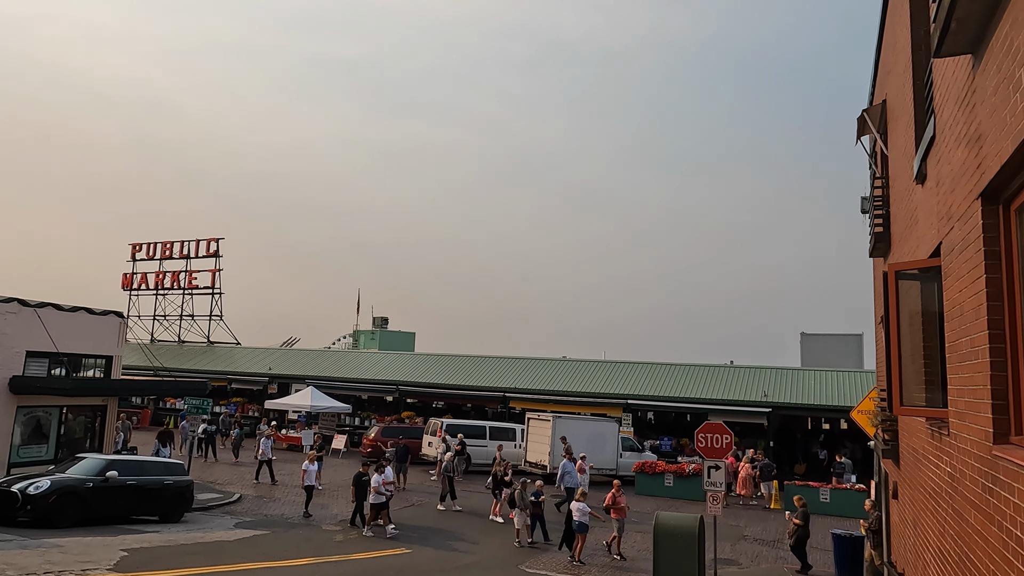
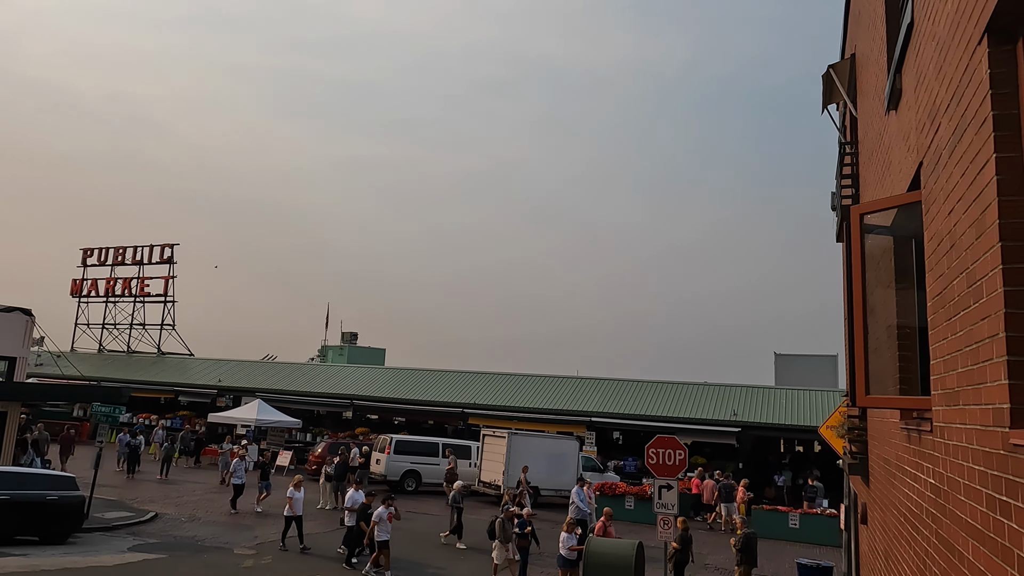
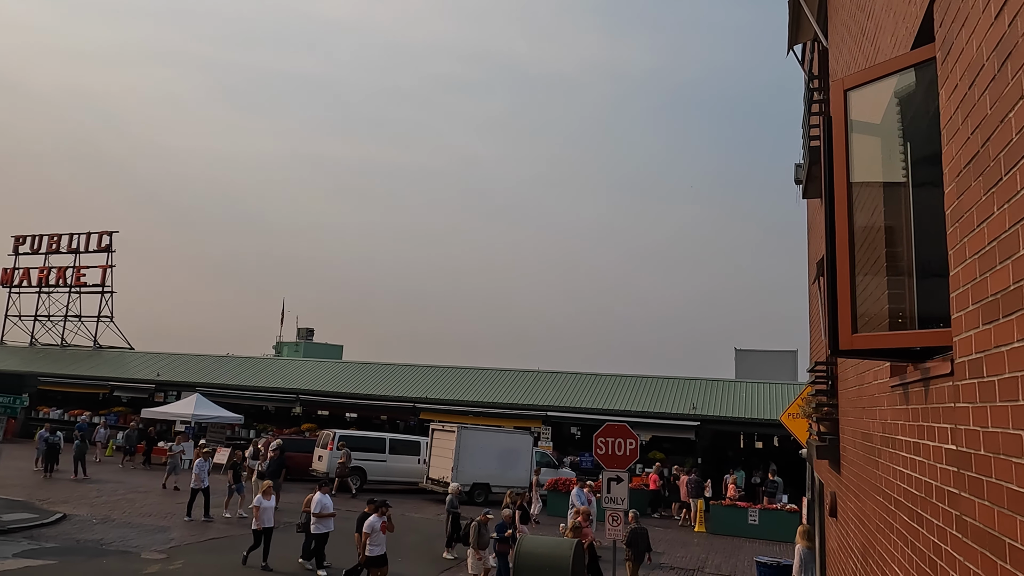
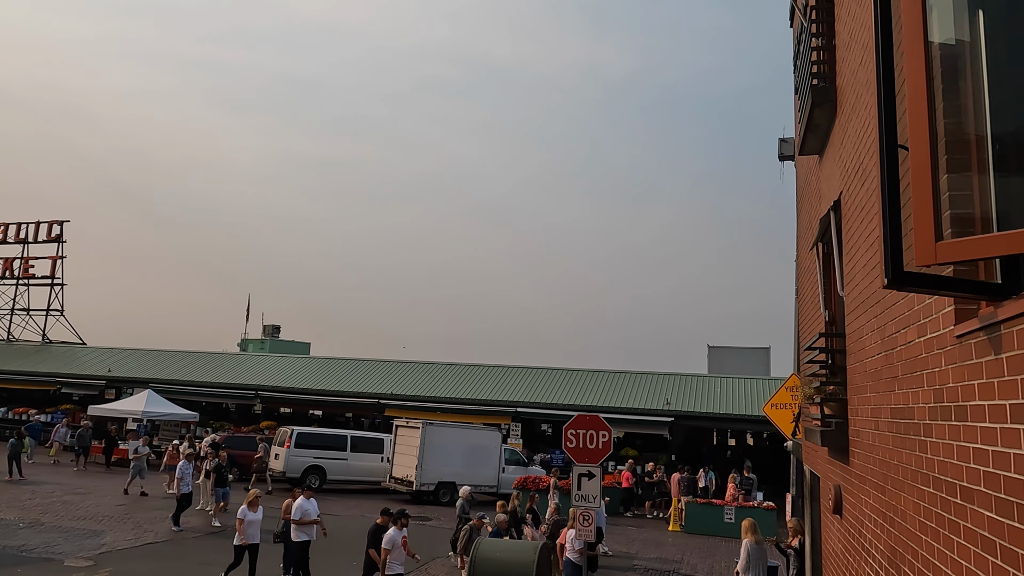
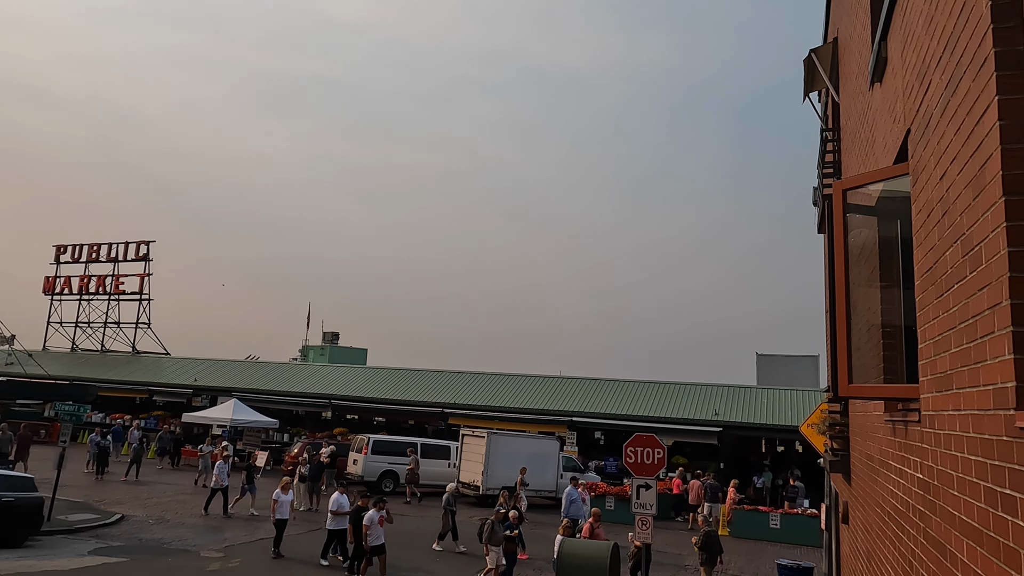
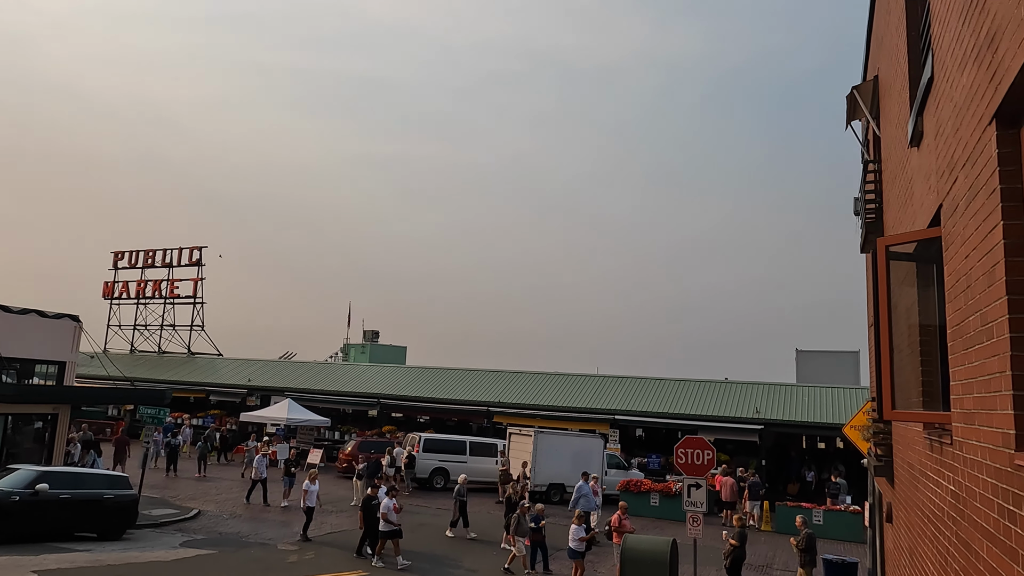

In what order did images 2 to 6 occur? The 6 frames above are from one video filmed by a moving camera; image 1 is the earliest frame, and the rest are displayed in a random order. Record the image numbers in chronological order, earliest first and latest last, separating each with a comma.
6, 2, 5, 3, 4
